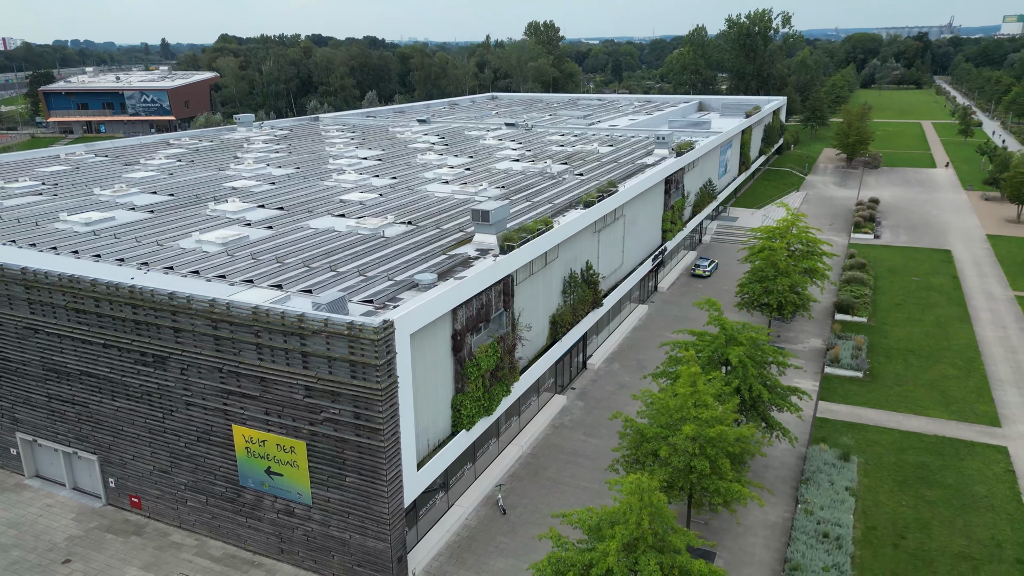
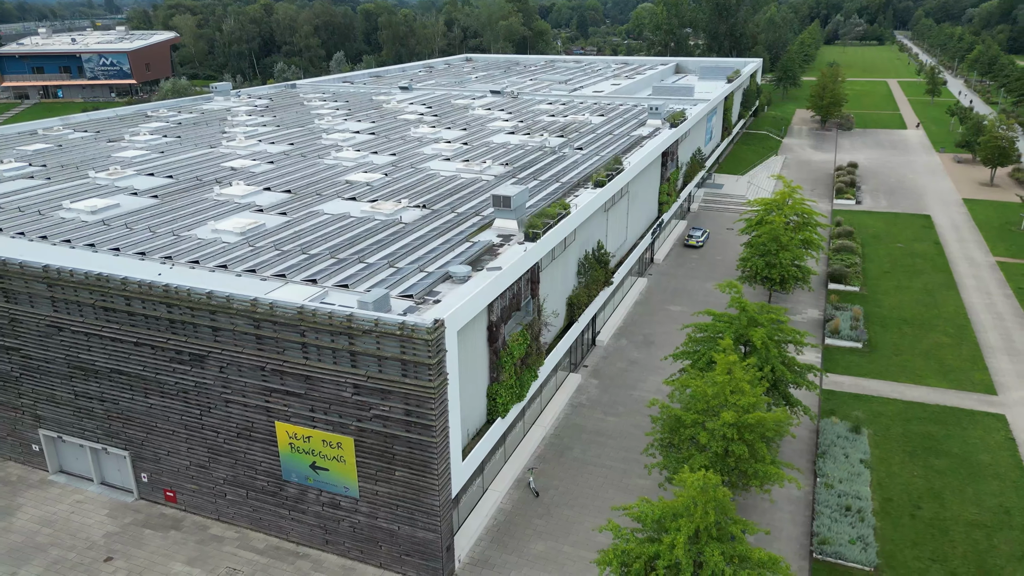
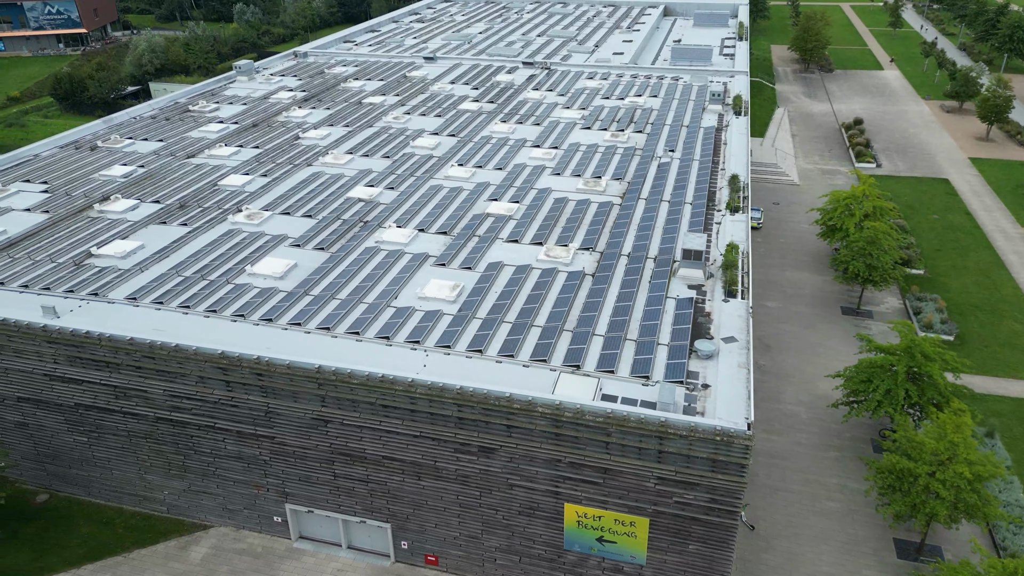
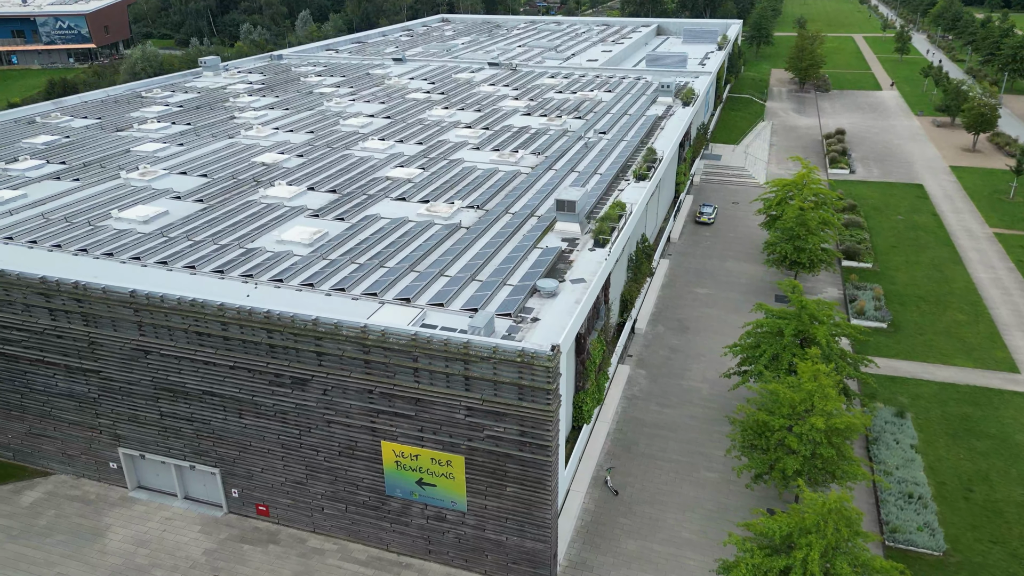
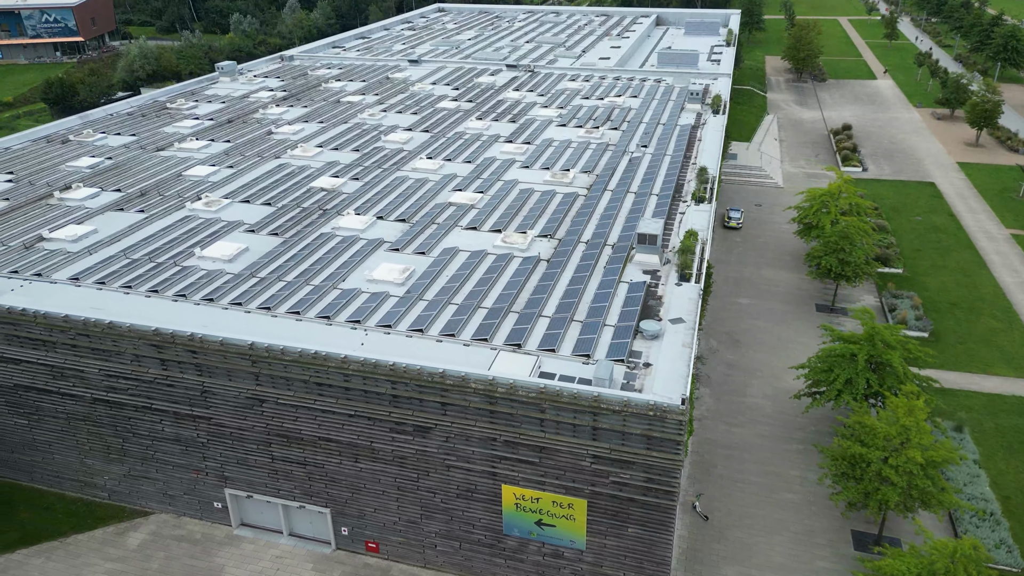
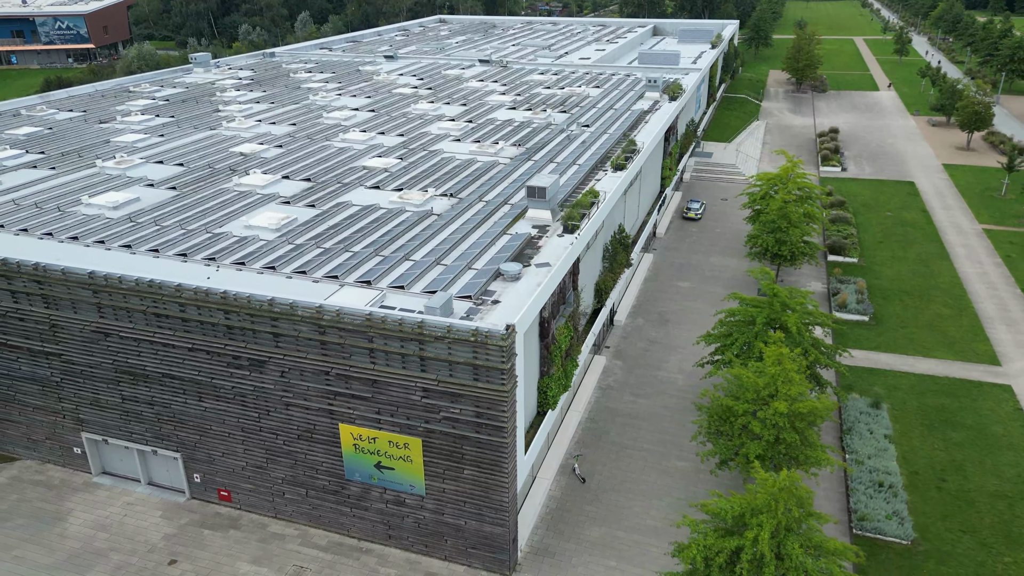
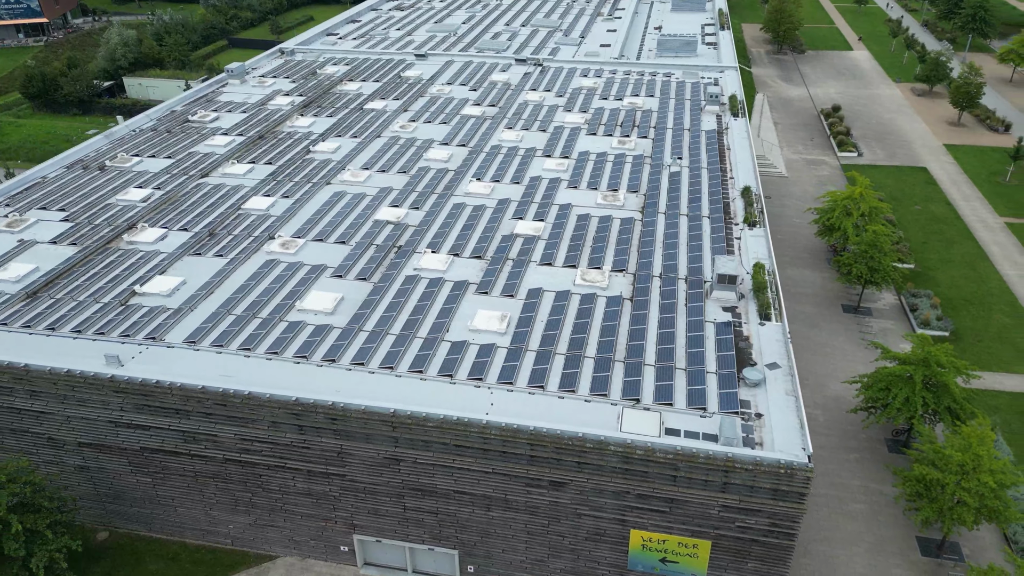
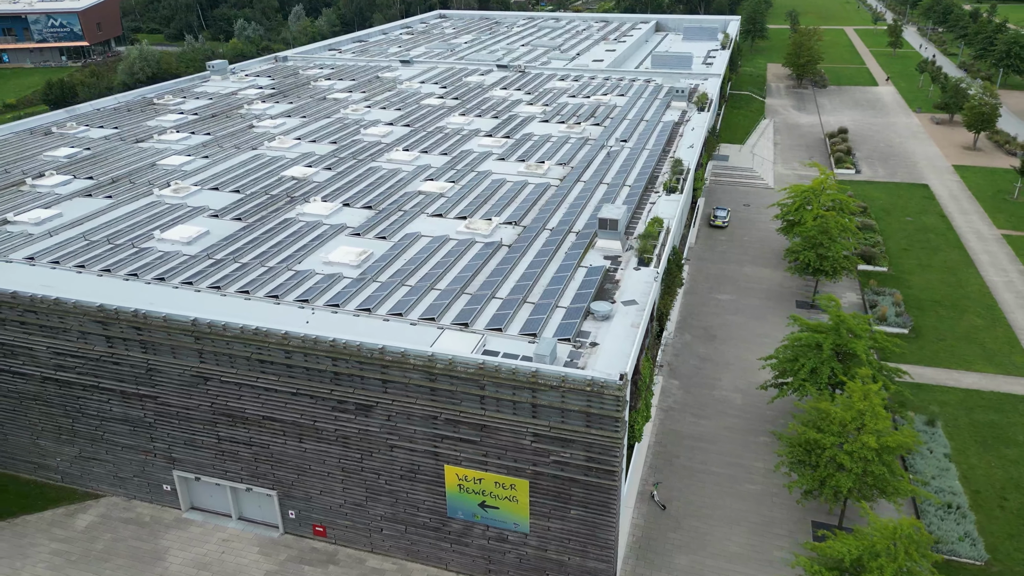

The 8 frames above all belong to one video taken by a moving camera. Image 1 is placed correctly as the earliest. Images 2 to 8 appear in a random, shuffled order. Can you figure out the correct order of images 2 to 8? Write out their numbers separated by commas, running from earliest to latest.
2, 6, 4, 8, 5, 3, 7
